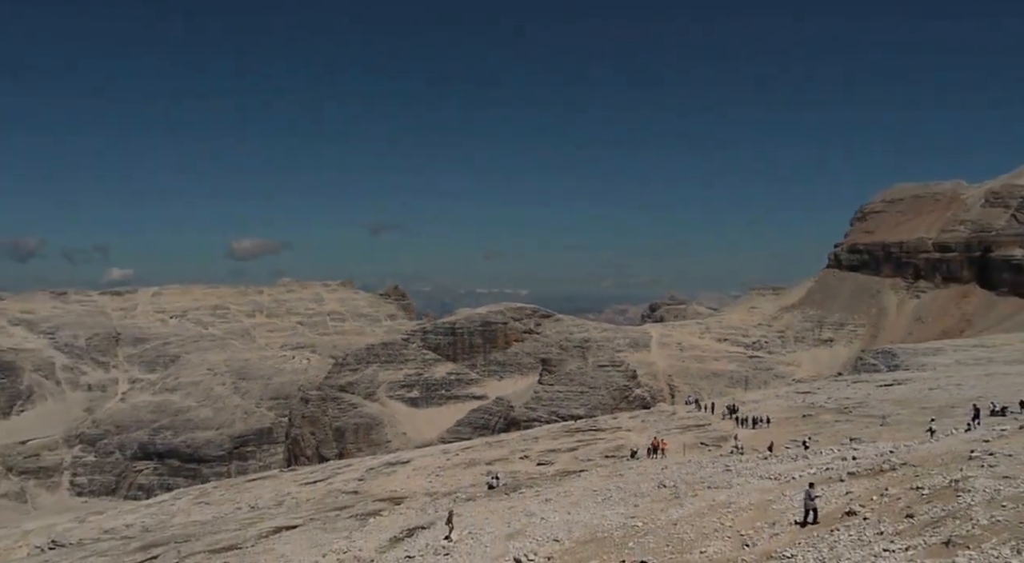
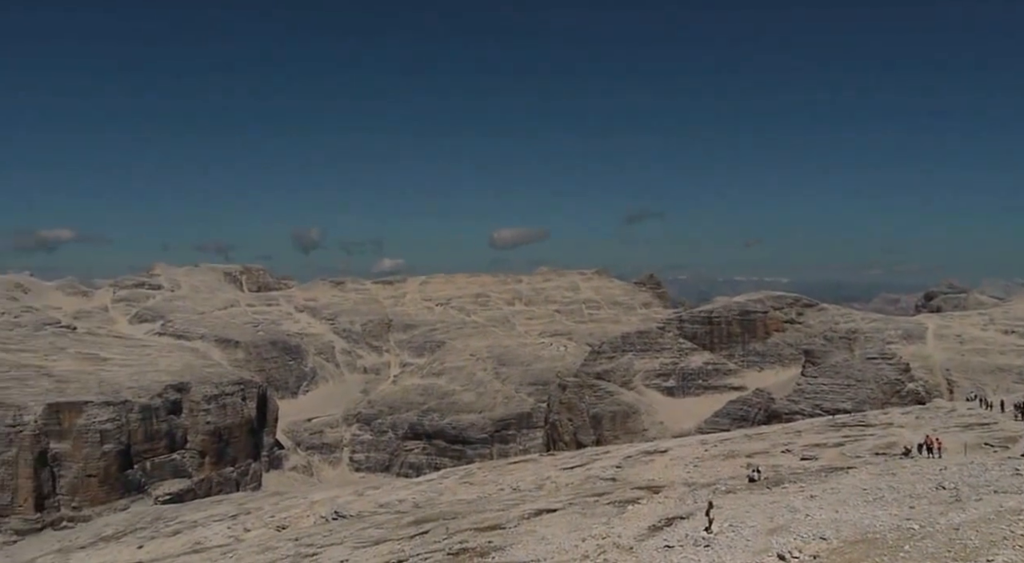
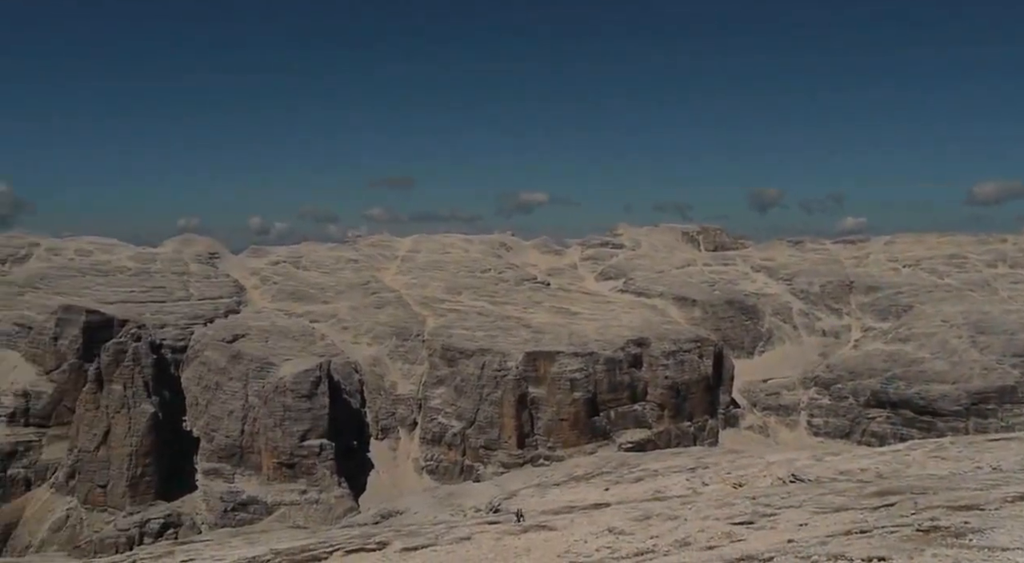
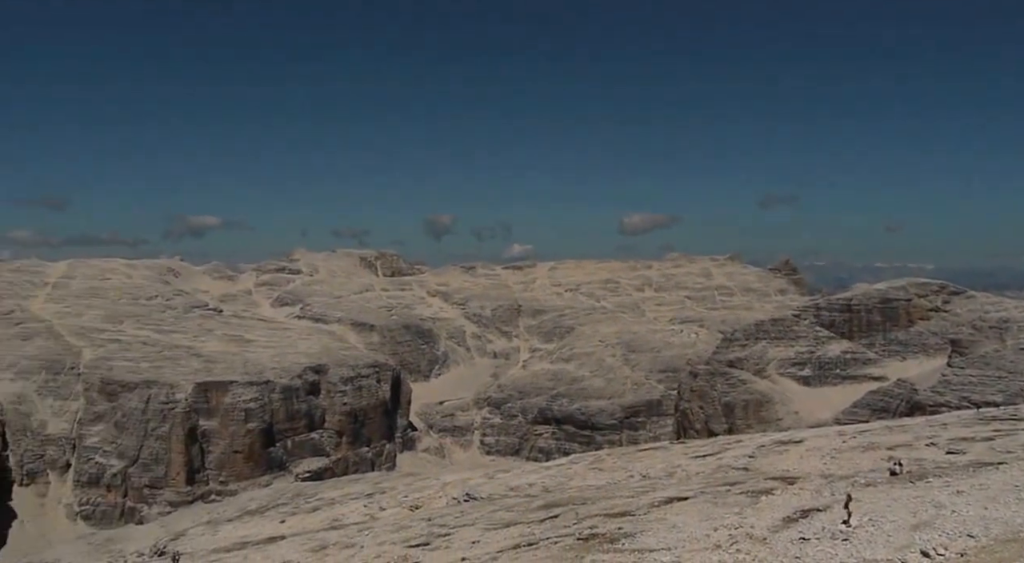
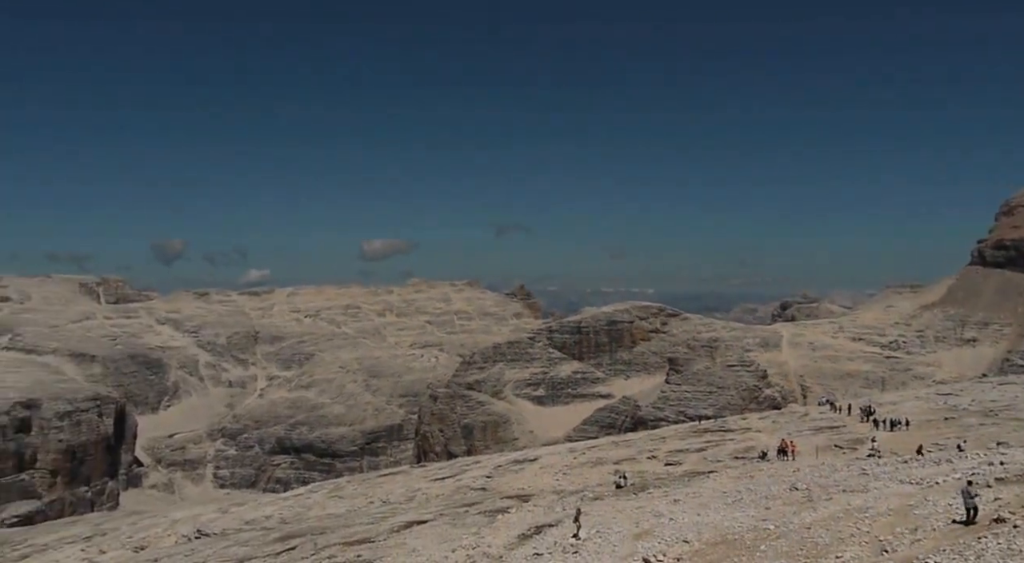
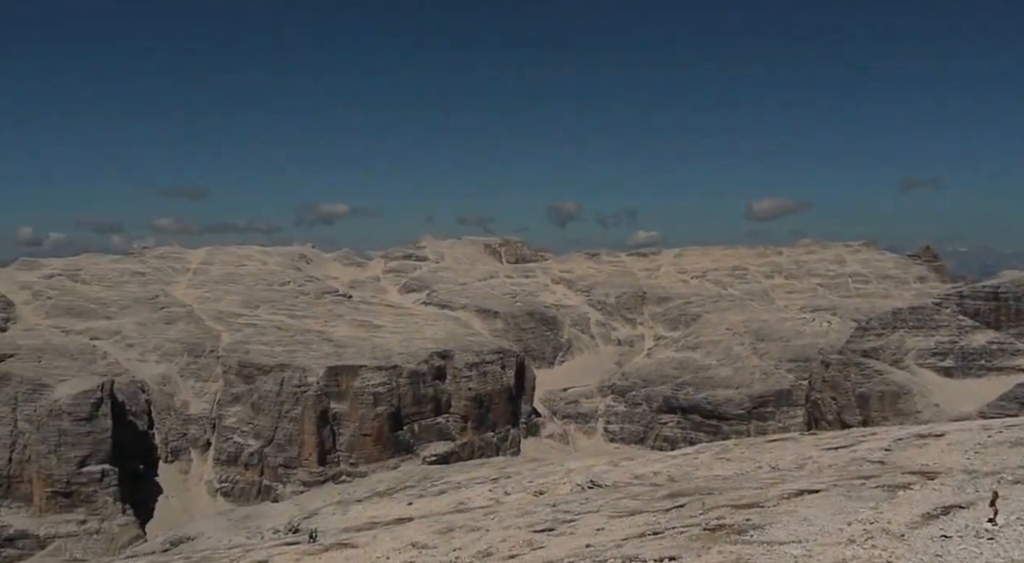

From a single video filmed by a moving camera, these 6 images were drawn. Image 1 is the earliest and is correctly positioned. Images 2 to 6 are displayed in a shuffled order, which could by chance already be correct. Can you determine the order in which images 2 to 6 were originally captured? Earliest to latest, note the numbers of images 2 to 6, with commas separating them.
5, 2, 4, 6, 3
